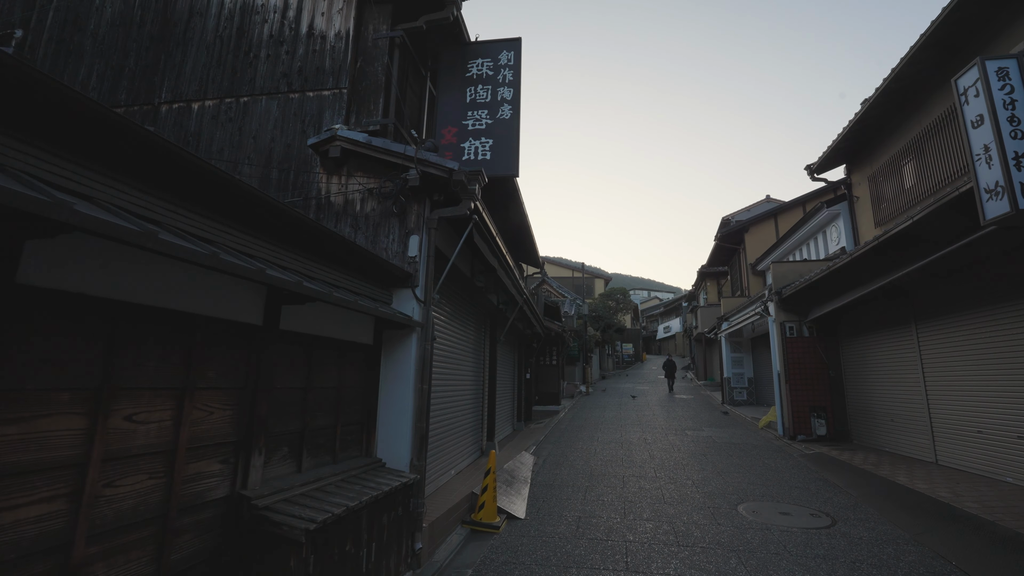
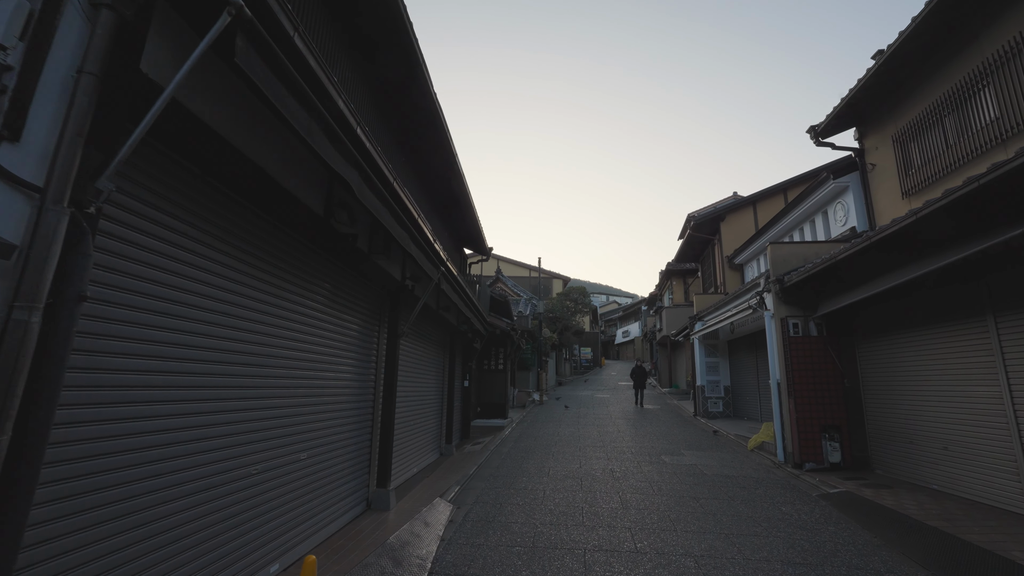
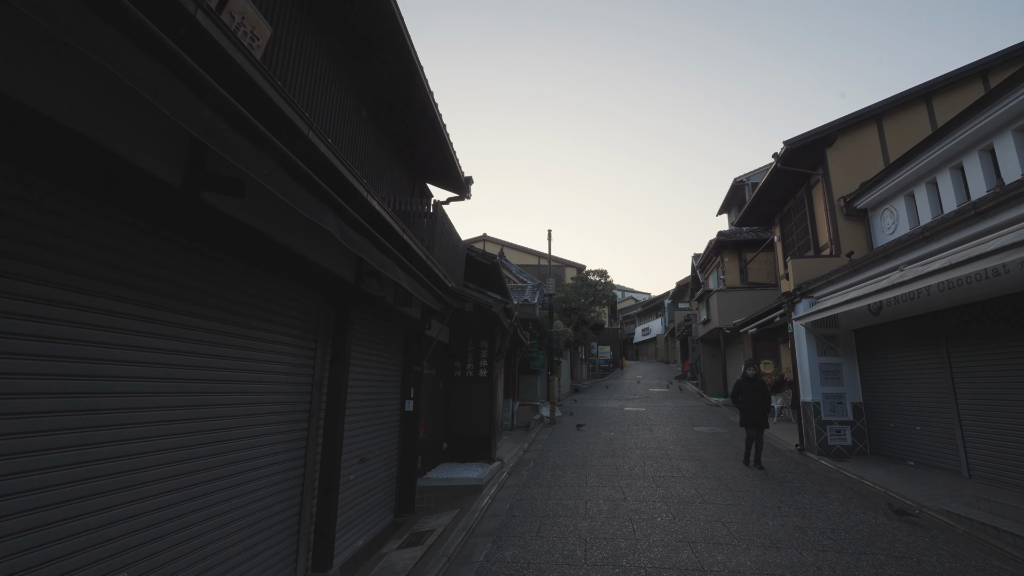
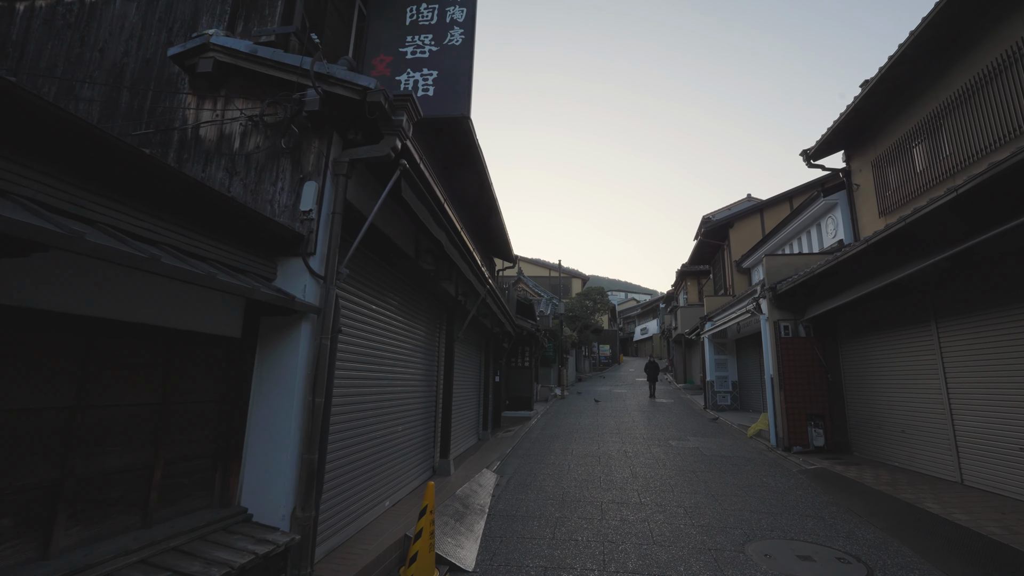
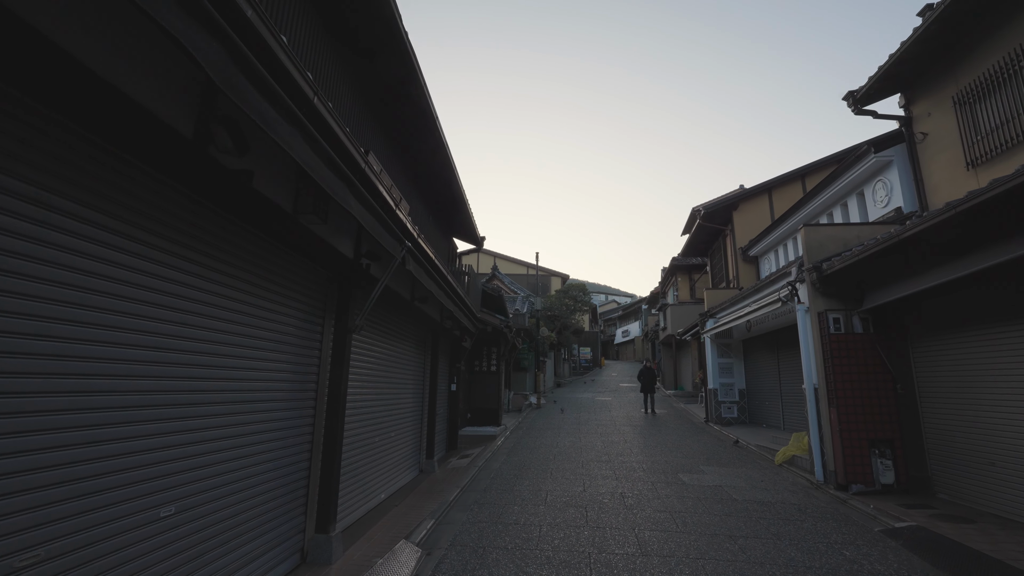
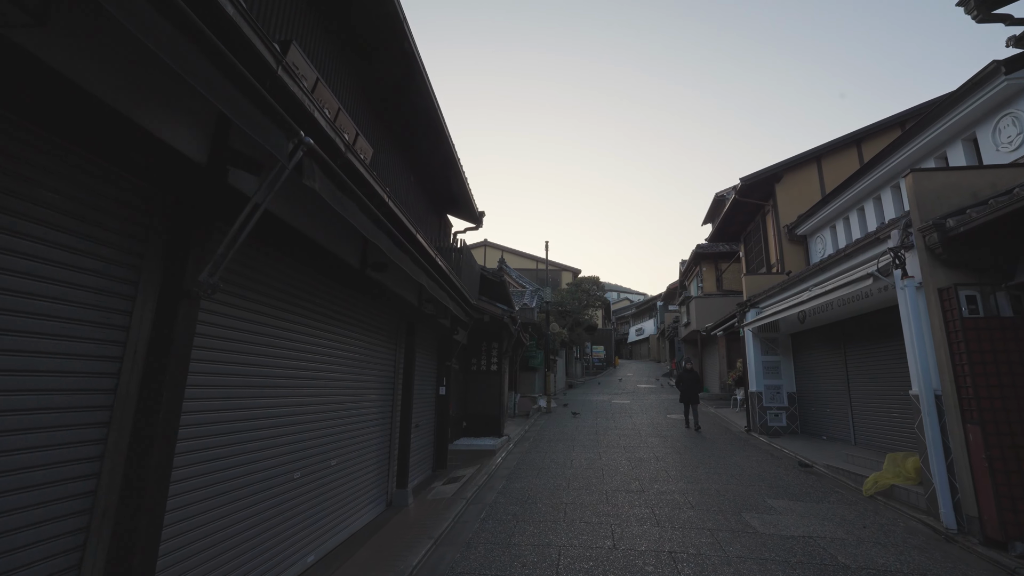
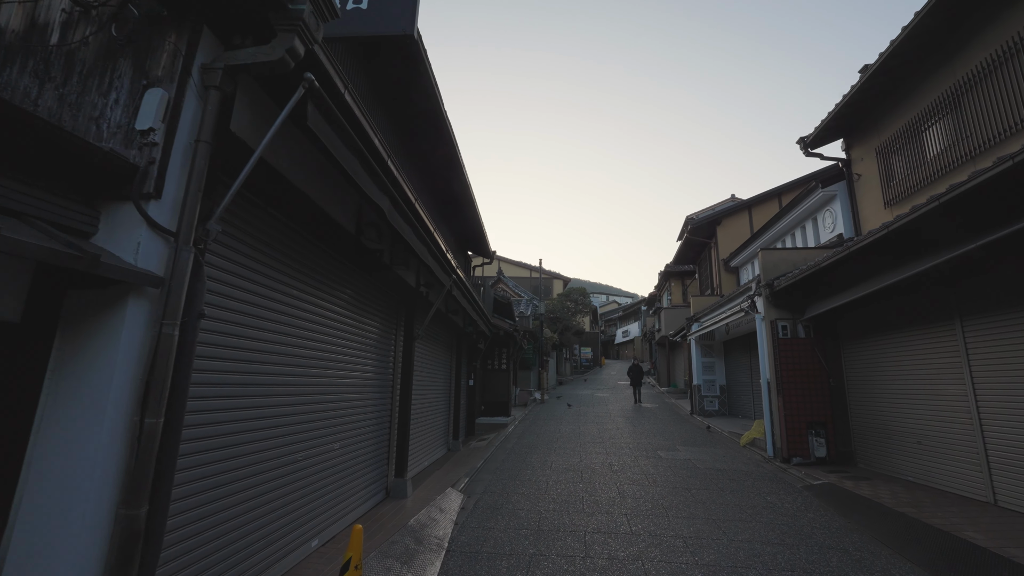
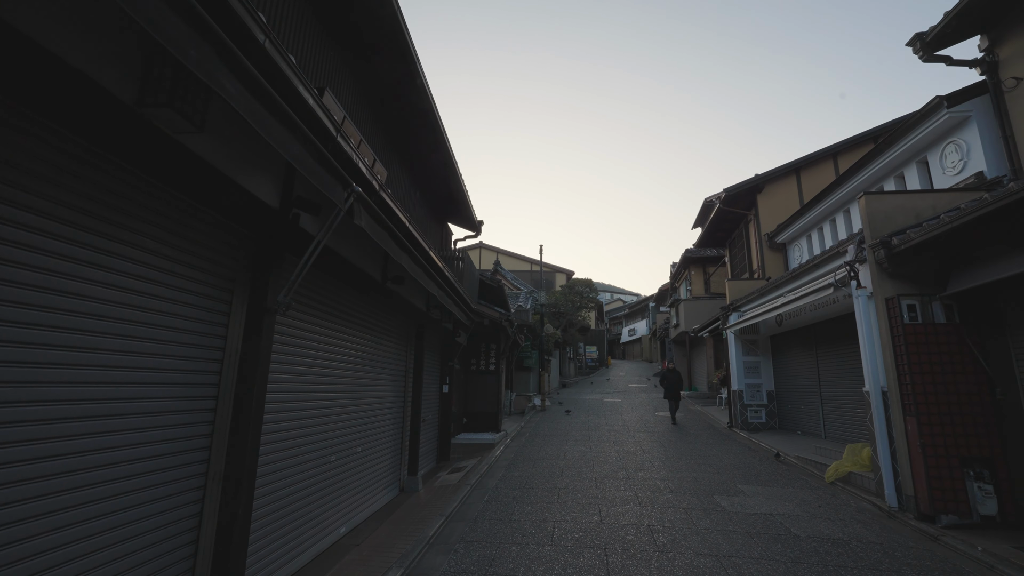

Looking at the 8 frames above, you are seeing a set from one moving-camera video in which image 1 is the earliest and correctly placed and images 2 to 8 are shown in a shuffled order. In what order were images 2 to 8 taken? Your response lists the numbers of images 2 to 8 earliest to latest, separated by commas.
4, 7, 2, 5, 8, 6, 3
